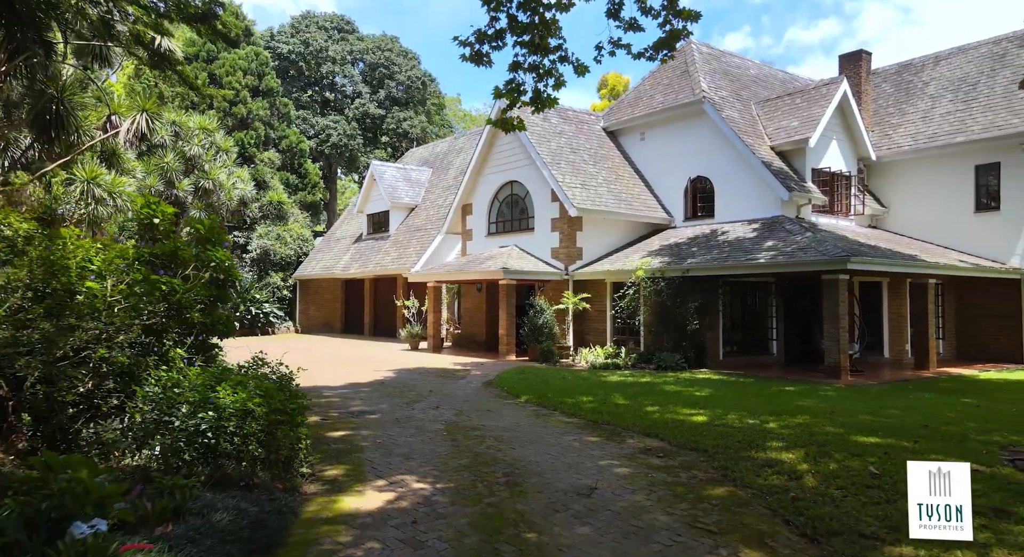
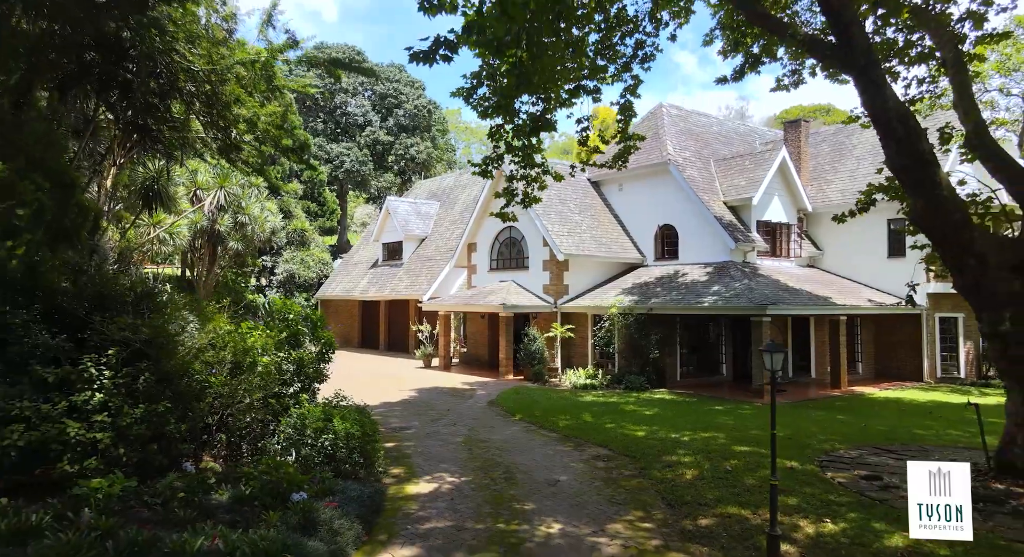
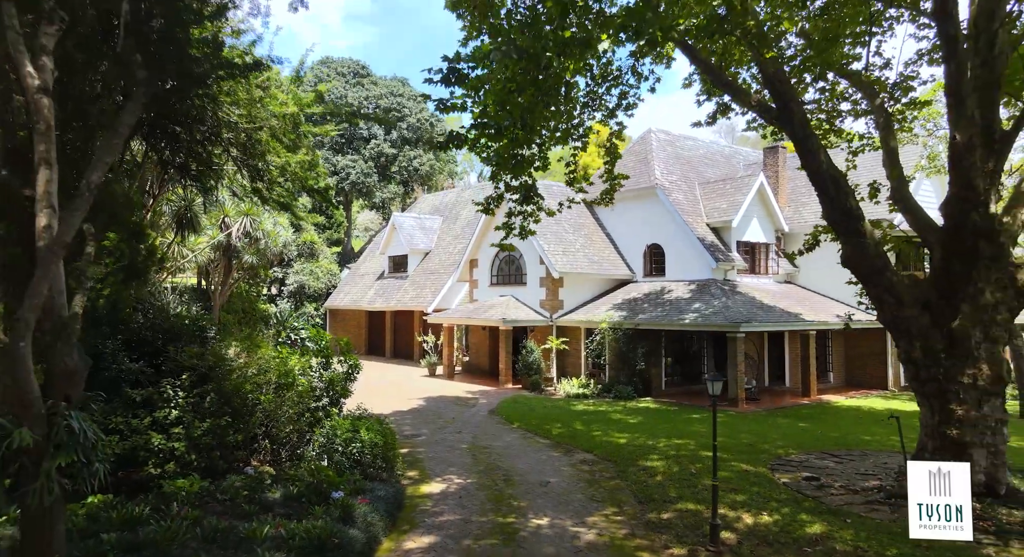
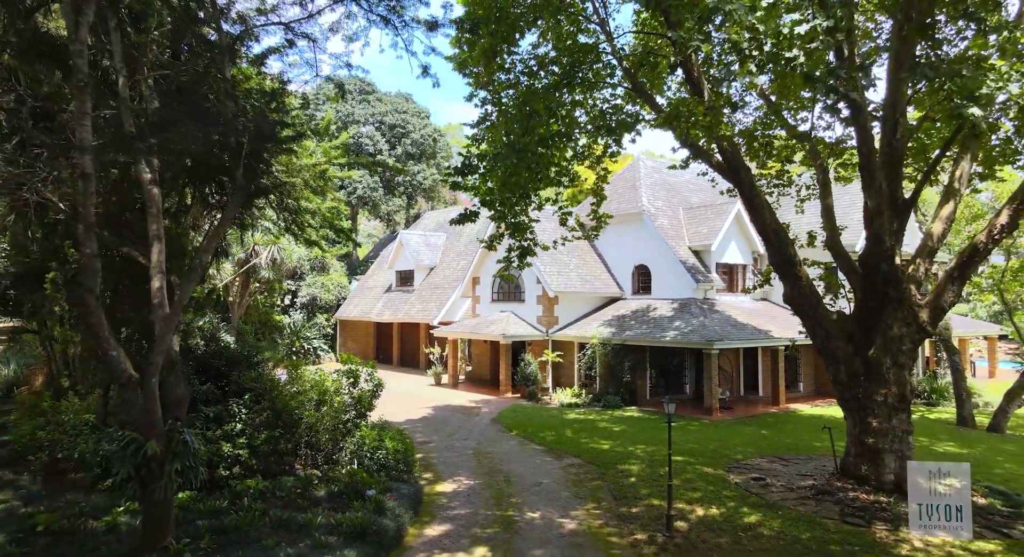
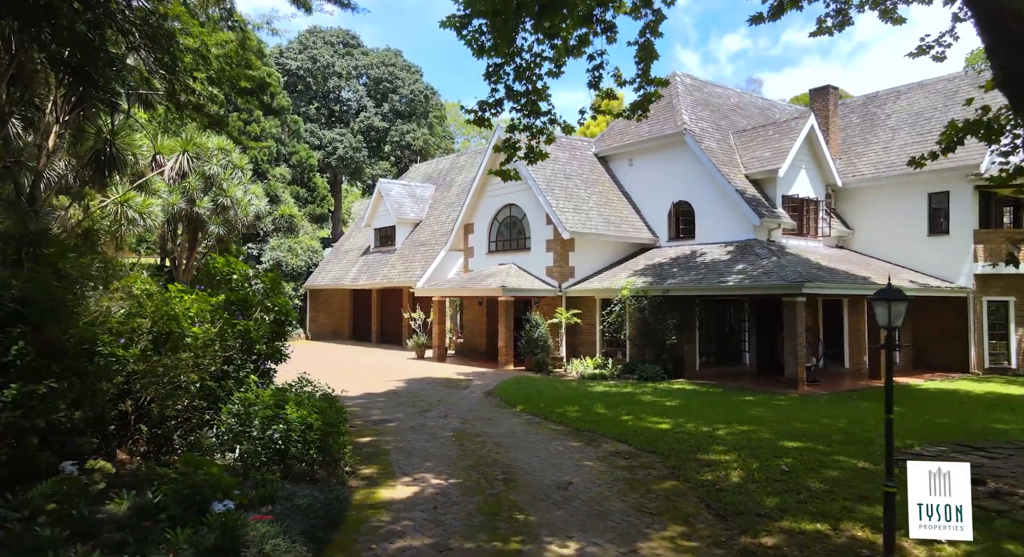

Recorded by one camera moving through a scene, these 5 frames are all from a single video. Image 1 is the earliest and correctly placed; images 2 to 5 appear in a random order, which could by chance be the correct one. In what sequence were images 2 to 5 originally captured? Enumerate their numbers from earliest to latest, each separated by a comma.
5, 2, 3, 4
